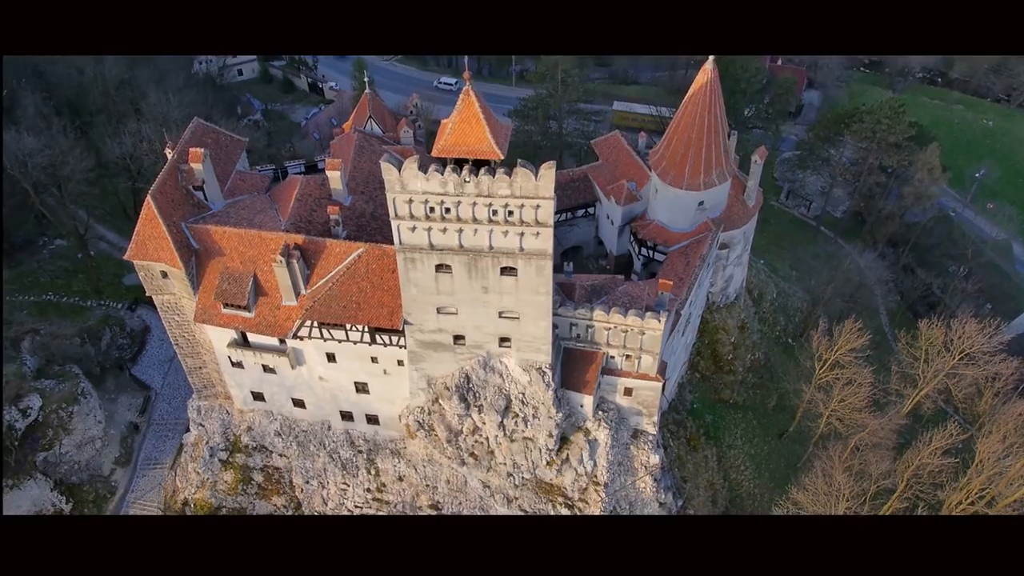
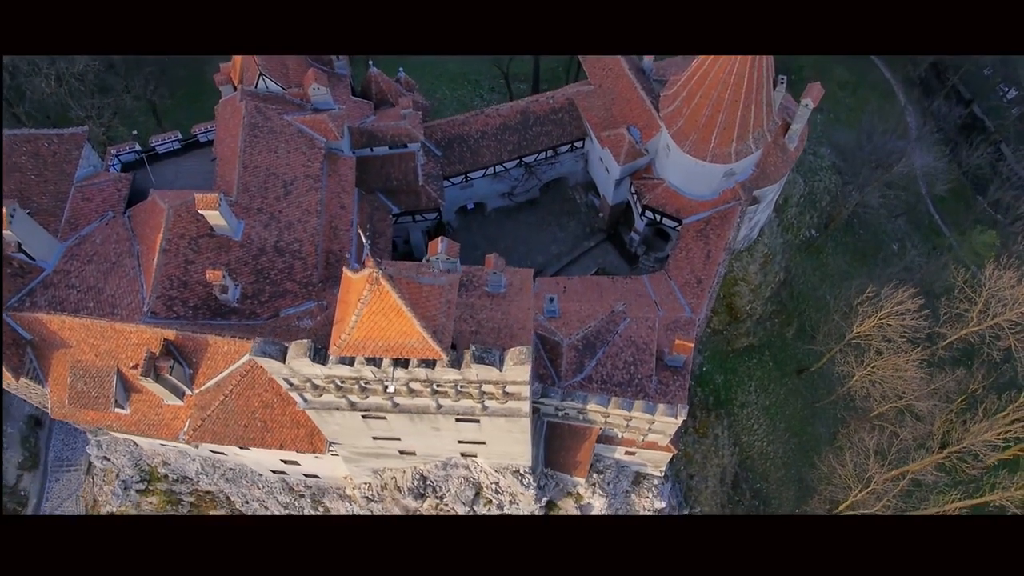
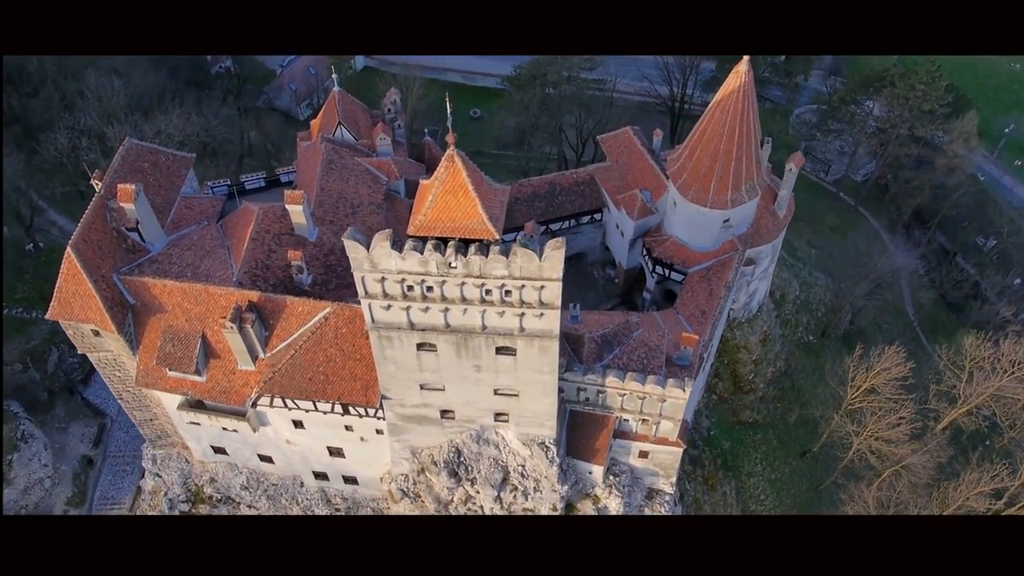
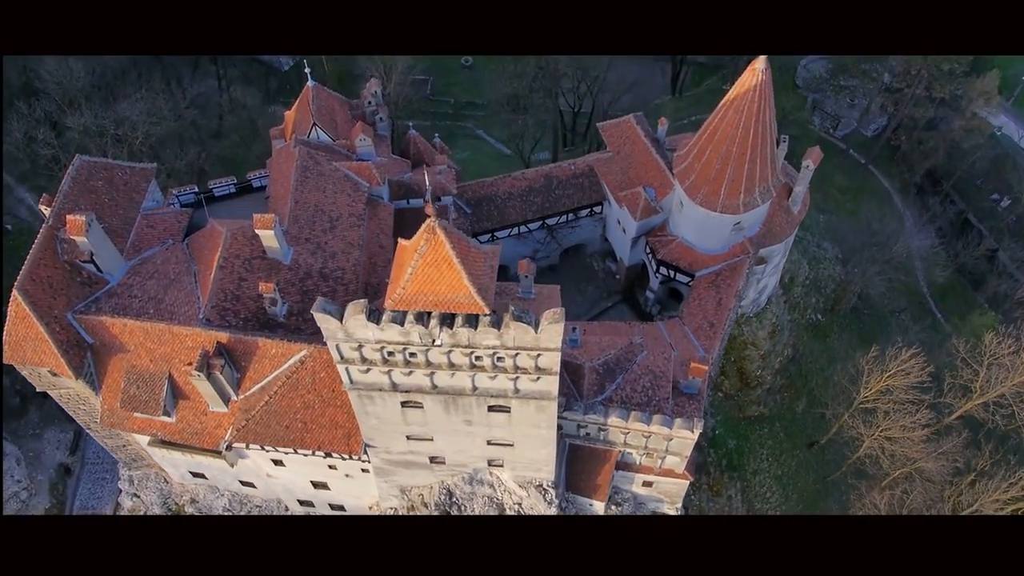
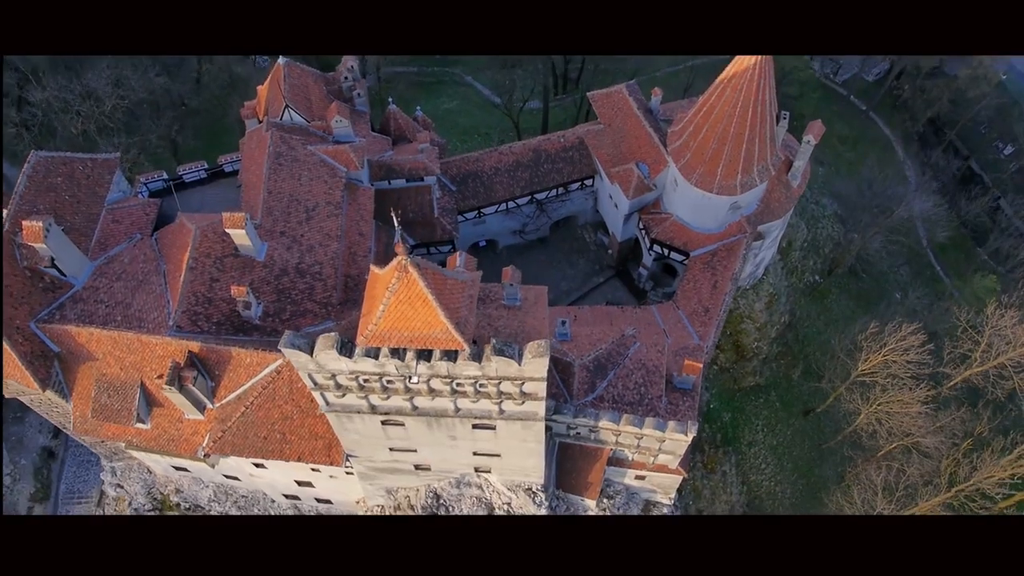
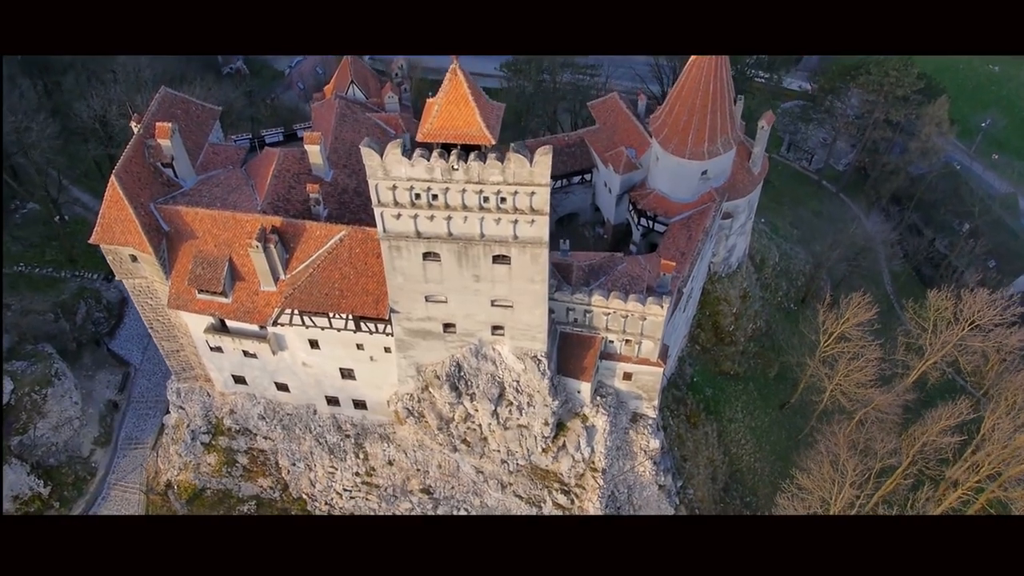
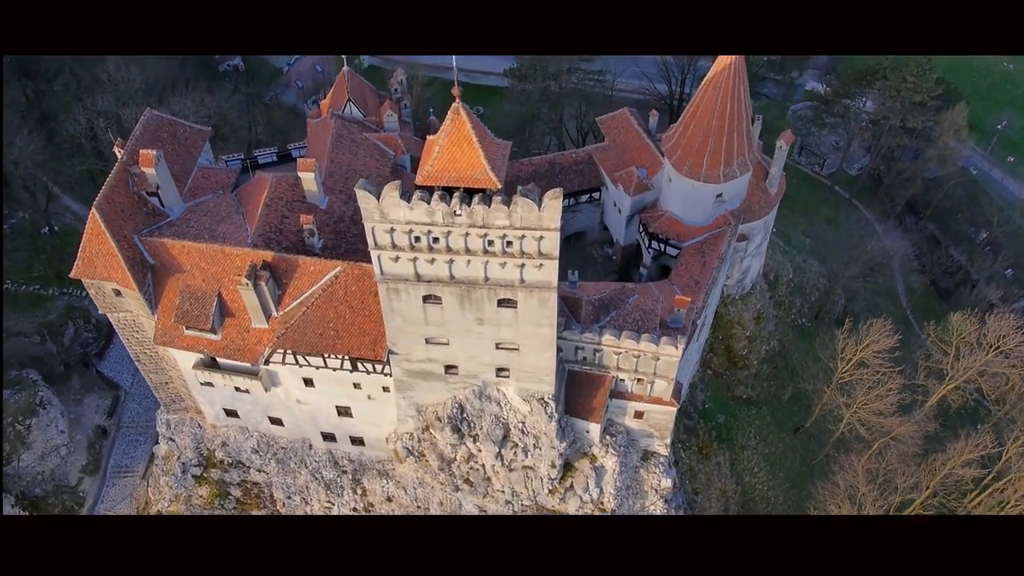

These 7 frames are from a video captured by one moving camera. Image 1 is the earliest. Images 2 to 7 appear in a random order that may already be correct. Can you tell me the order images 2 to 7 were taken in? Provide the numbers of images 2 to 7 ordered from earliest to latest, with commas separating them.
6, 7, 3, 4, 5, 2
